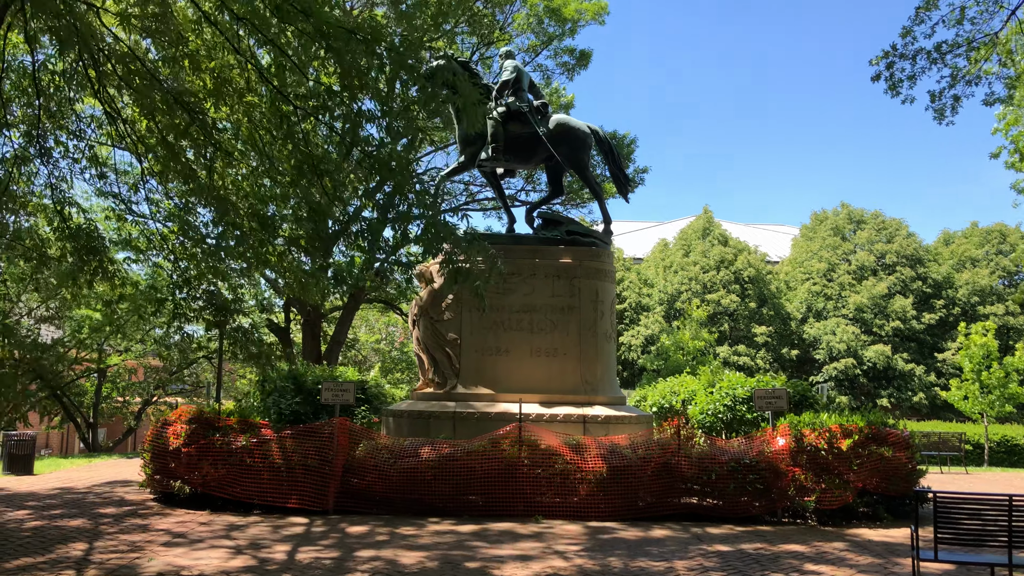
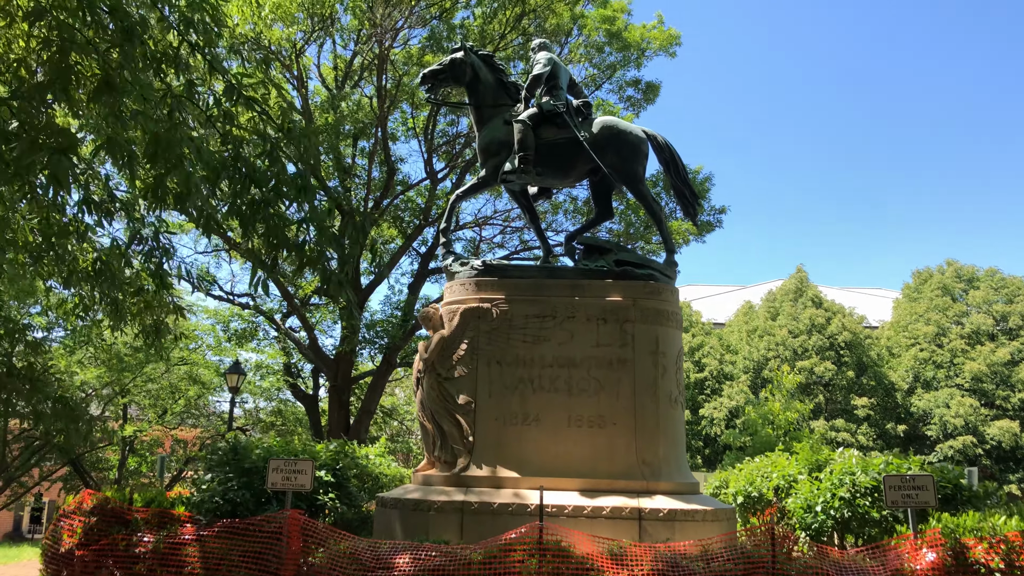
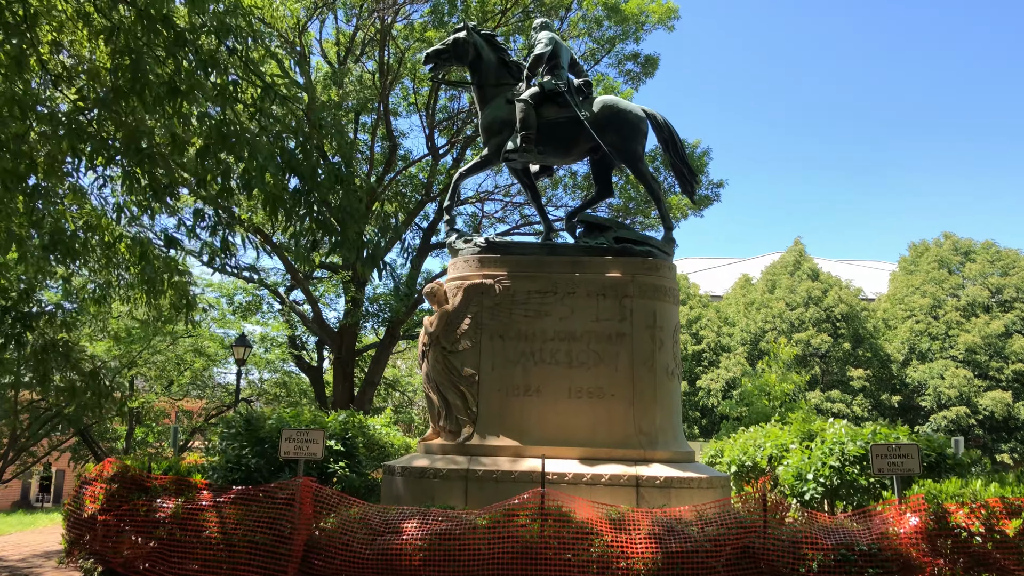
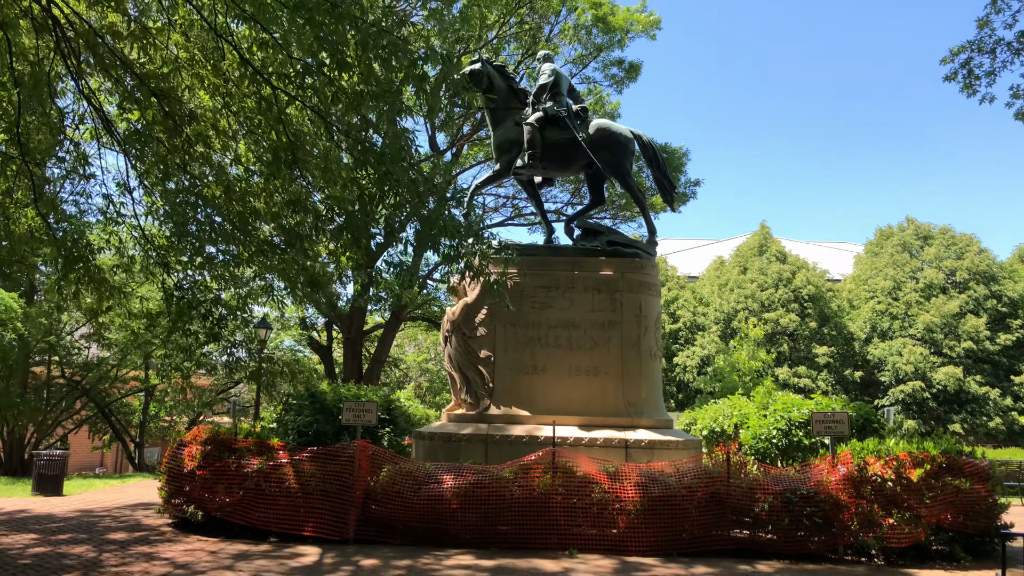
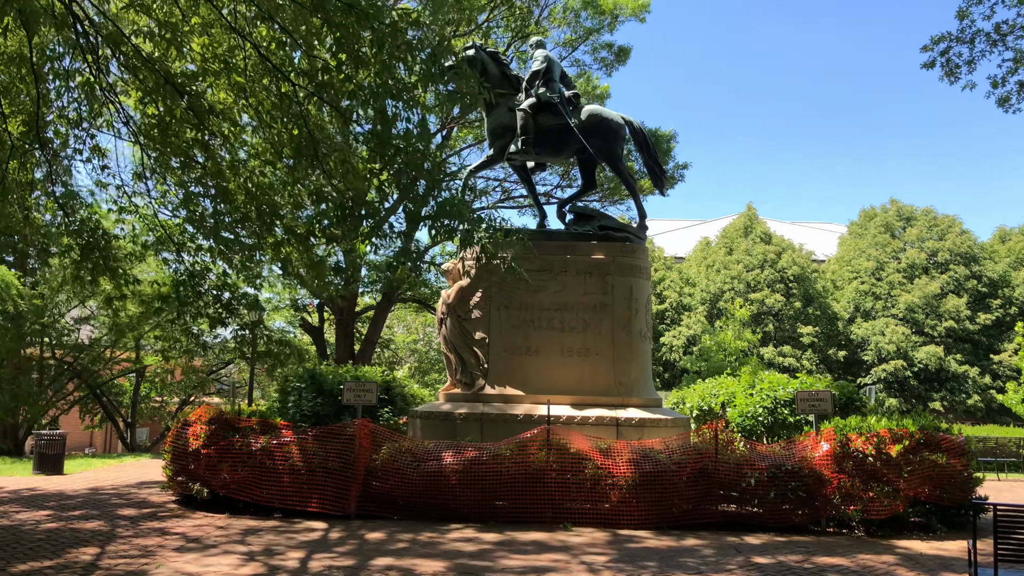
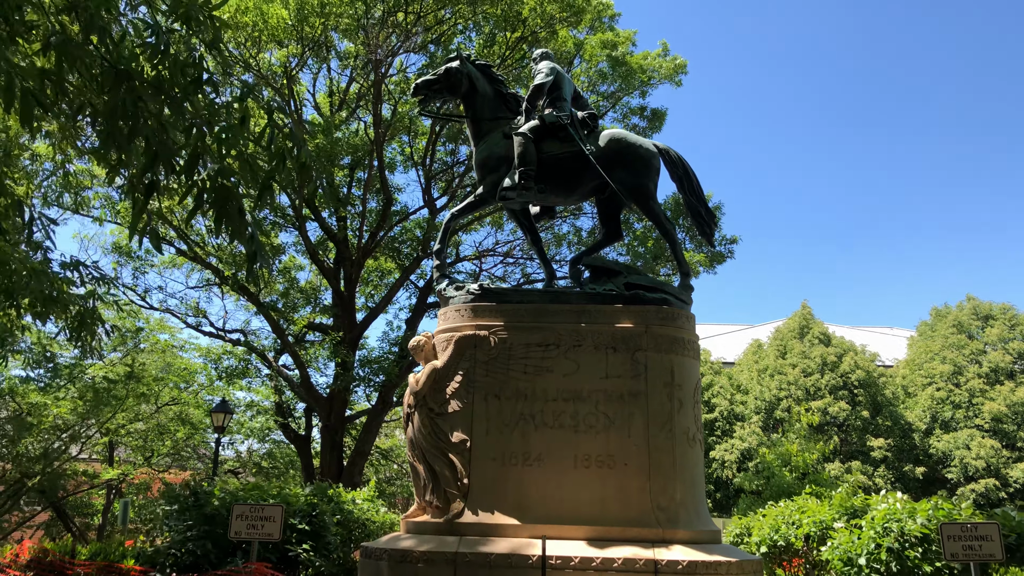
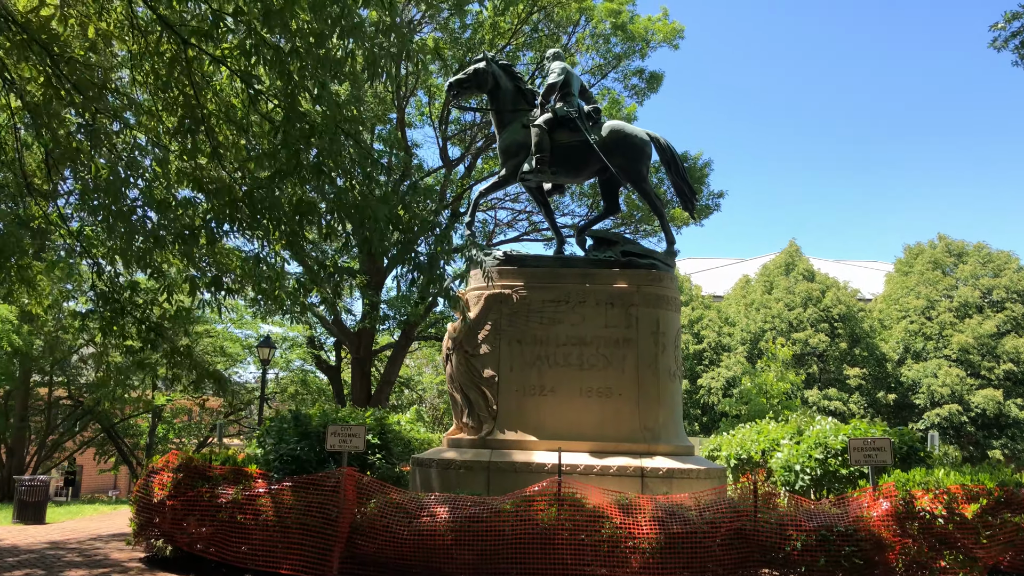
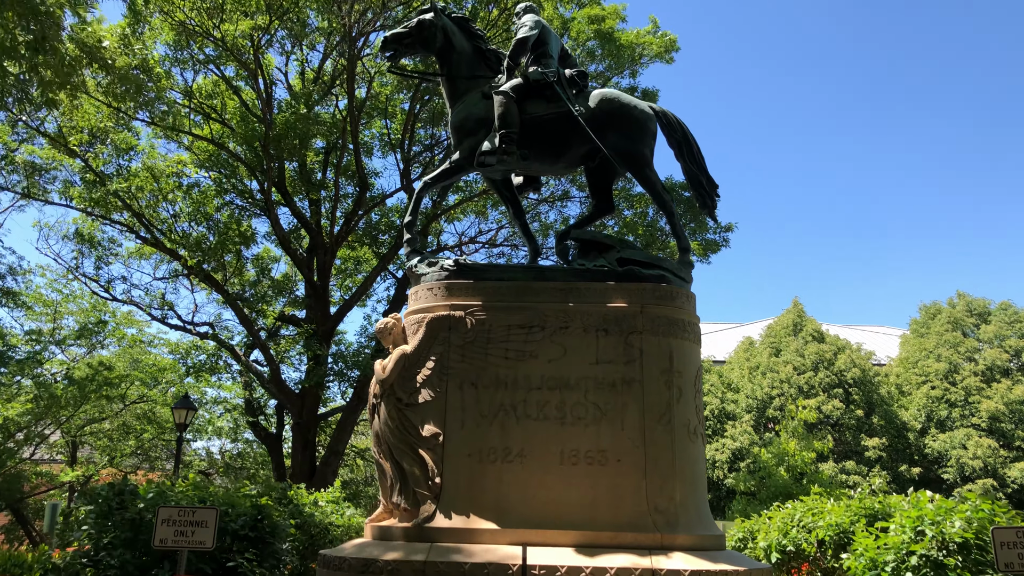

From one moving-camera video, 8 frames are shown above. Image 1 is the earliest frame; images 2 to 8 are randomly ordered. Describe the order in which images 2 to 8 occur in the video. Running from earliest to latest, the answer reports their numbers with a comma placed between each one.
5, 4, 7, 3, 2, 6, 8
